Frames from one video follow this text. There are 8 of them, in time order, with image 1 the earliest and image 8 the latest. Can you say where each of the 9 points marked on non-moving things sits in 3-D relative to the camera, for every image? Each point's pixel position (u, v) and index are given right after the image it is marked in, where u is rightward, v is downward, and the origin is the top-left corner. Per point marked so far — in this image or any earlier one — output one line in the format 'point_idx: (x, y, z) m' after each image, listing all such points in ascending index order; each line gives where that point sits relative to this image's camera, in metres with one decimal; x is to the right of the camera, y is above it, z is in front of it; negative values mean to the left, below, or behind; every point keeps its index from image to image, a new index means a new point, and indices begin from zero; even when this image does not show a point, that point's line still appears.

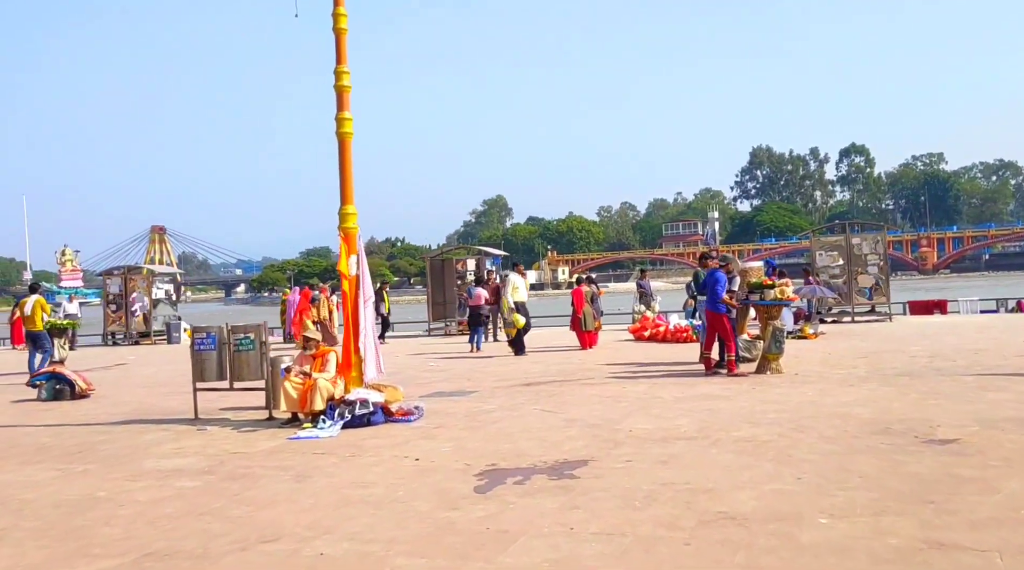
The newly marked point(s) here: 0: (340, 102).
0: (-1.8, +2.0, +10.6) m
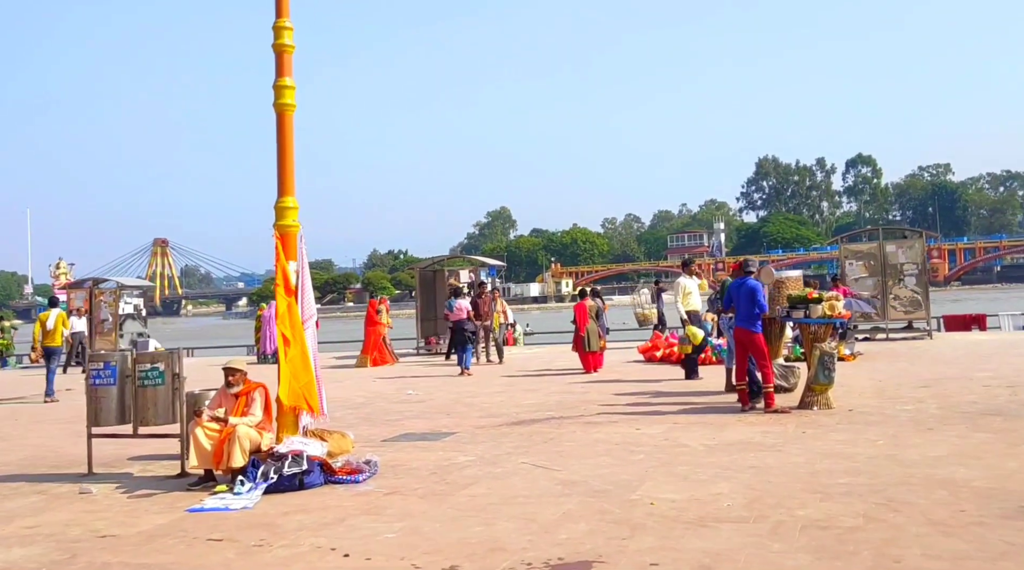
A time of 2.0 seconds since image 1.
0: (-2.0, +1.9, +8.1) m
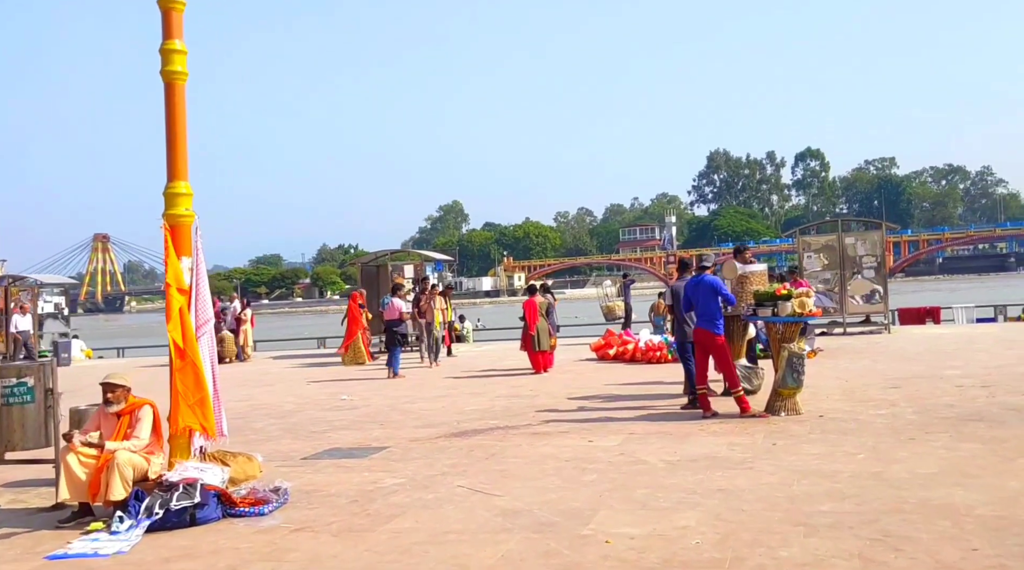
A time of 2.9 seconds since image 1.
0: (-2.5, +1.9, +7.0) m
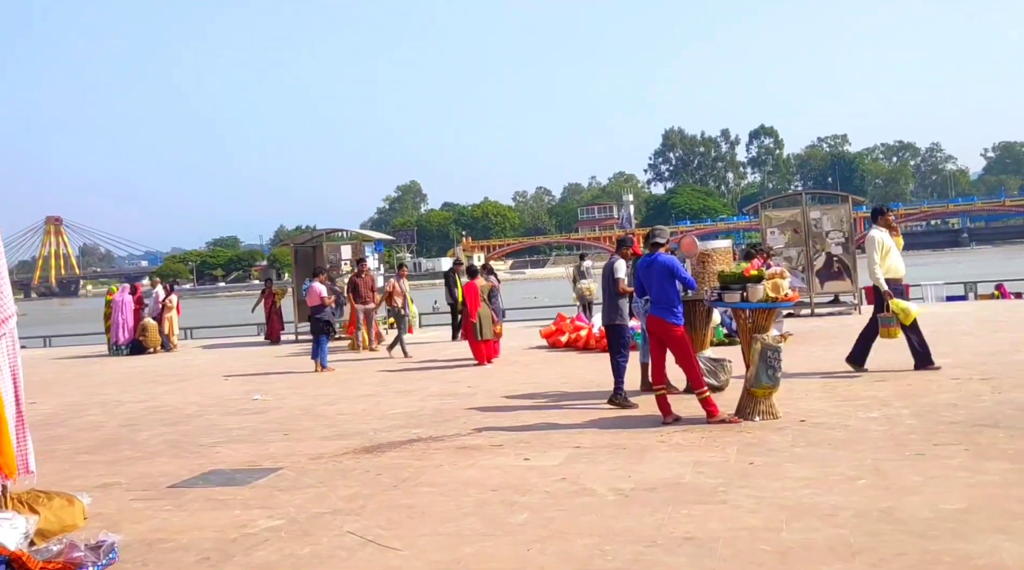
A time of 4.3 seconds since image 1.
0: (-3.0, +1.9, +5.2) m
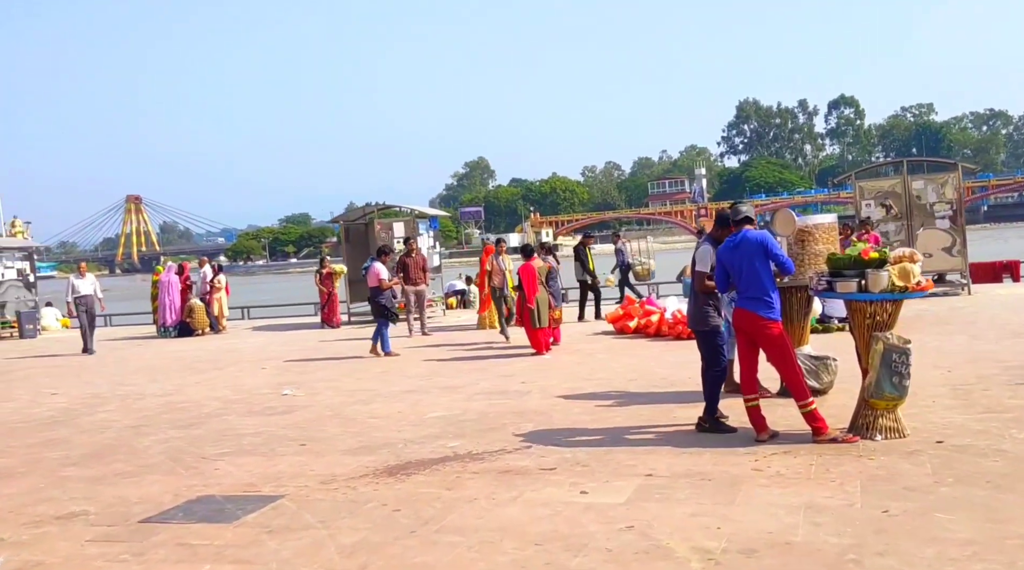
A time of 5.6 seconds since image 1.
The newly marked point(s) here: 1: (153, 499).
0: (-2.9, +1.9, +3.8) m
1: (-2.4, -1.4, +6.3) m
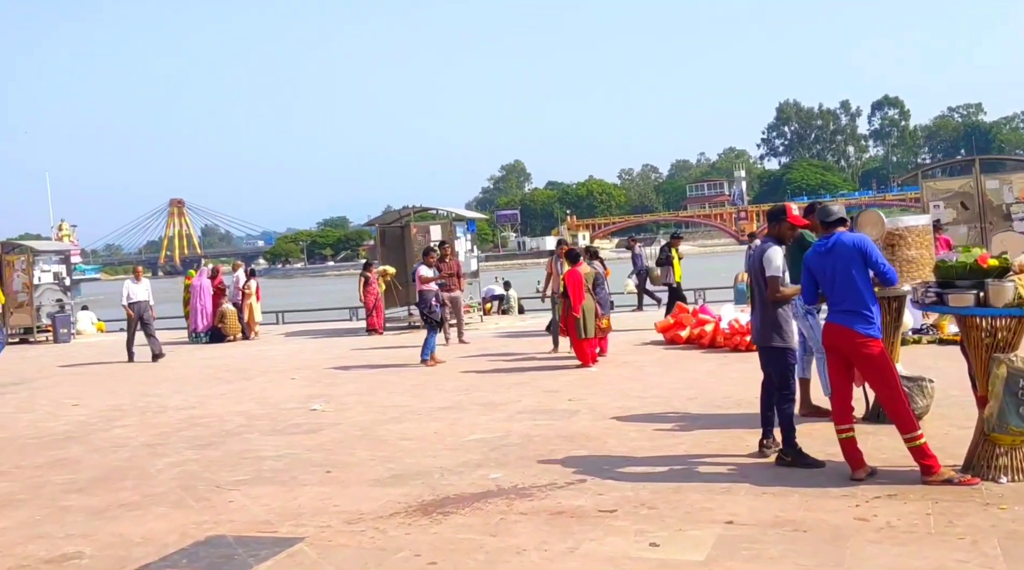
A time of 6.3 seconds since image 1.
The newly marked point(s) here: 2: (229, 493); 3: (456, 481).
0: (-2.6, +1.9, +3.0) m
1: (-2.0, -1.4, +5.5) m
2: (-1.9, -1.4, +6.5) m
3: (-0.4, -1.3, +6.5) m
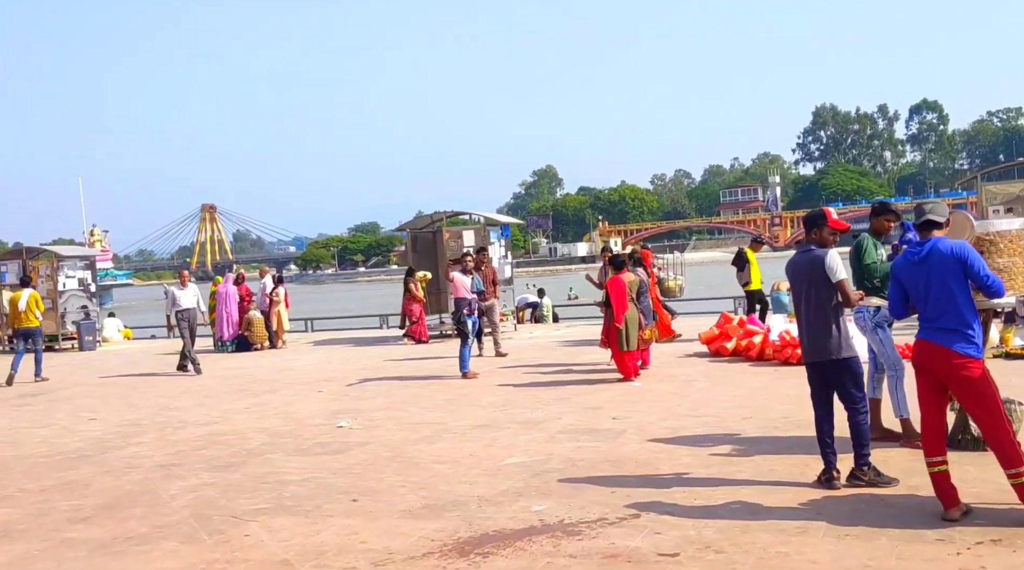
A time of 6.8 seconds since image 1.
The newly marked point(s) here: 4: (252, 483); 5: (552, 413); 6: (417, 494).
0: (-2.5, +1.9, +2.5) m
1: (-1.8, -1.5, +5.0) m
2: (-1.6, -1.5, +6.0) m
3: (-0.1, -1.4, +5.9) m
4: (-1.9, -1.4, +7.1) m
5: (+0.4, -1.3, +9.5) m
6: (-0.7, -1.4, +6.5) m
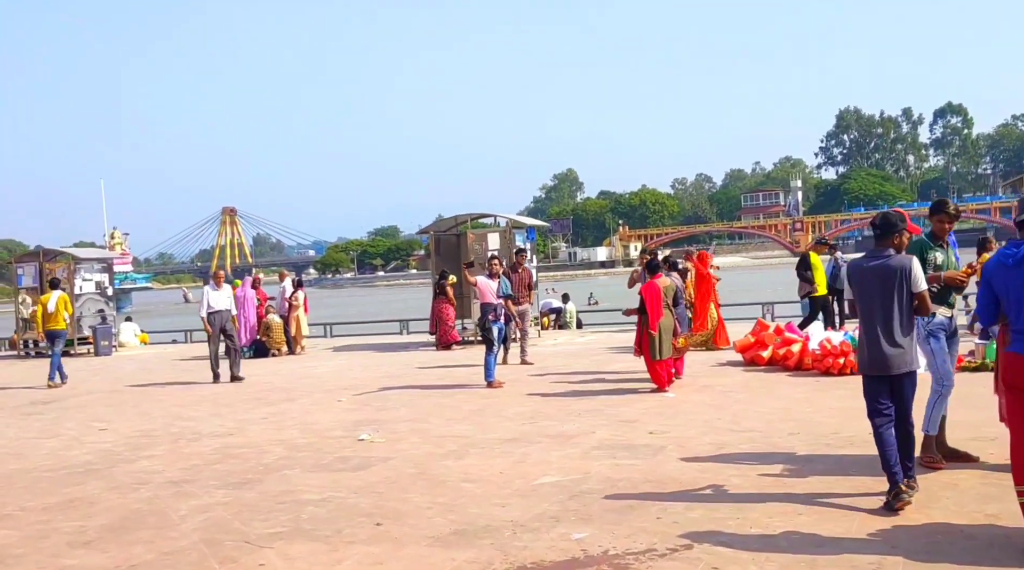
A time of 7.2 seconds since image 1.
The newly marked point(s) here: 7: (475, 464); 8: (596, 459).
0: (-2.3, +1.8, +2.1) m
1: (-1.6, -1.5, +4.5) m
2: (-1.4, -1.5, +5.5) m
3: (+0.1, -1.4, +5.4) m
4: (-1.7, -1.5, +6.6) m
5: (+0.7, -1.3, +8.9) m
6: (-0.4, -1.4, +6.0) m
7: (-0.3, -1.4, +7.6) m
8: (+0.7, -1.4, +7.6) m
